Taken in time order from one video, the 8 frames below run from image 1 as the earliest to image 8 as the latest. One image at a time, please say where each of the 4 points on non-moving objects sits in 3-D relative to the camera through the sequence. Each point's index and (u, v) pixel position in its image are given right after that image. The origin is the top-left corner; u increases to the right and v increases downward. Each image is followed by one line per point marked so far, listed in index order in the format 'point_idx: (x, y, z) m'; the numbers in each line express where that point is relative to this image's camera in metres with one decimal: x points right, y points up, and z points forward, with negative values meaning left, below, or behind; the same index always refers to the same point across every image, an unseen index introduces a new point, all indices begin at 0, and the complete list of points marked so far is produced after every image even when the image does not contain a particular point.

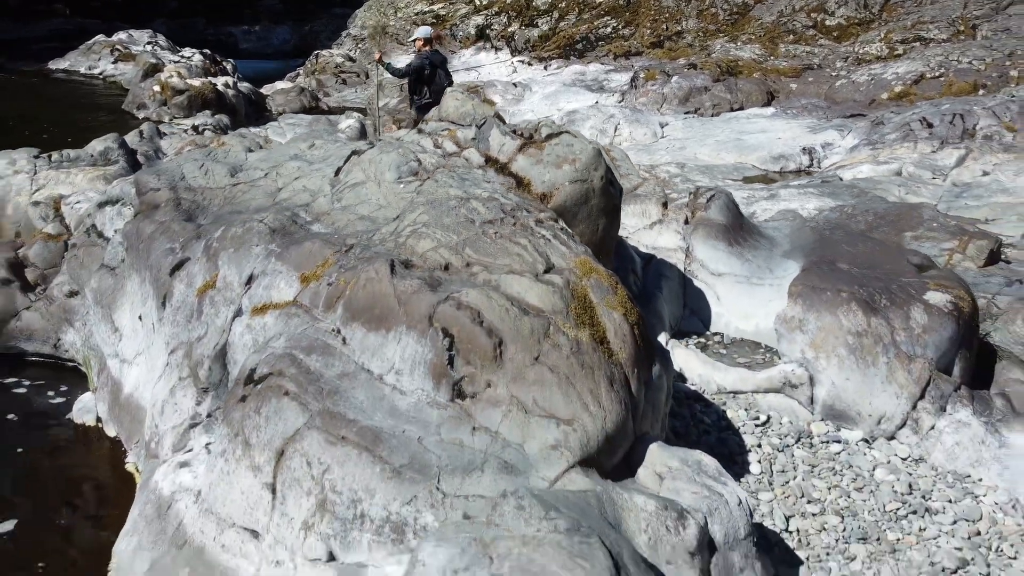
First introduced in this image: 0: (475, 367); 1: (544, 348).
0: (-0.1, -0.3, +4.7) m
1: (+0.1, -0.2, +4.7) m
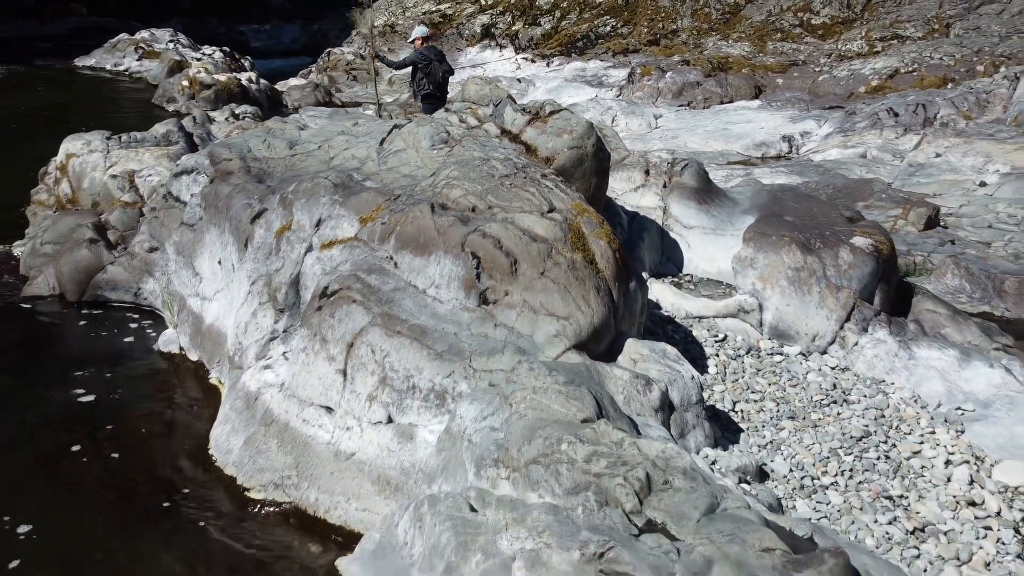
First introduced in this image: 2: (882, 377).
0: (-0.1, 0.0, +6.2) m
1: (+0.2, +0.1, +6.2) m
2: (+2.2, -0.5, +7.2) m
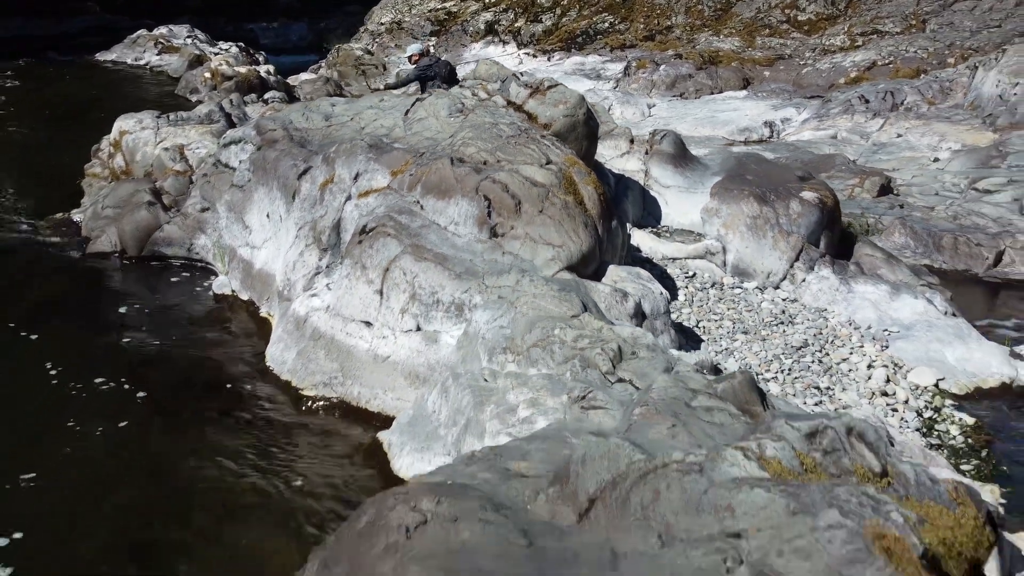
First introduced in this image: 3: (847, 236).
0: (-0.1, +0.5, +7.7) m
1: (+0.2, +0.5, +7.7) m
2: (+2.3, -0.1, +8.7) m
3: (+2.9, +0.5, +10.4) m
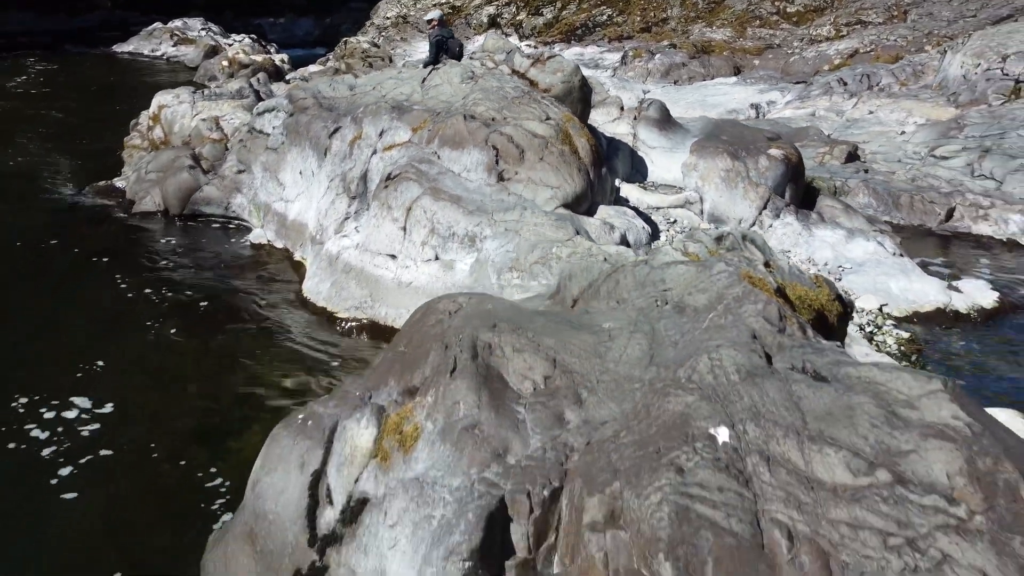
0: (0.0, +0.9, +9.0) m
1: (+0.3, +1.0, +9.0) m
2: (+2.3, +0.3, +10.0) m
3: (+2.9, +1.0, +11.8) m
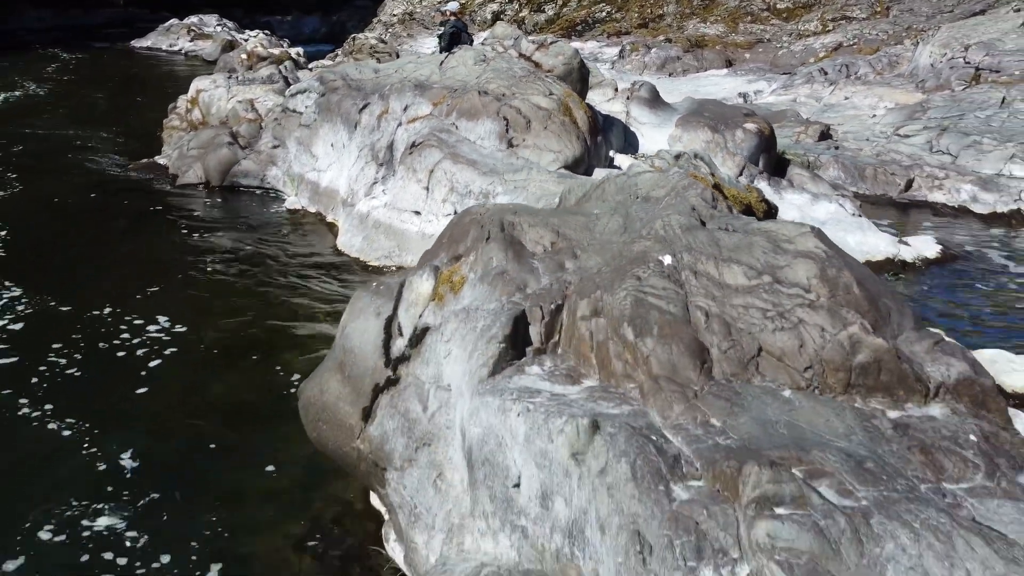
0: (0.0, +1.4, +10.5) m
1: (+0.3, +1.4, +10.5) m
2: (+2.4, +0.8, +11.5) m
3: (+3.0, +1.4, +13.2) m
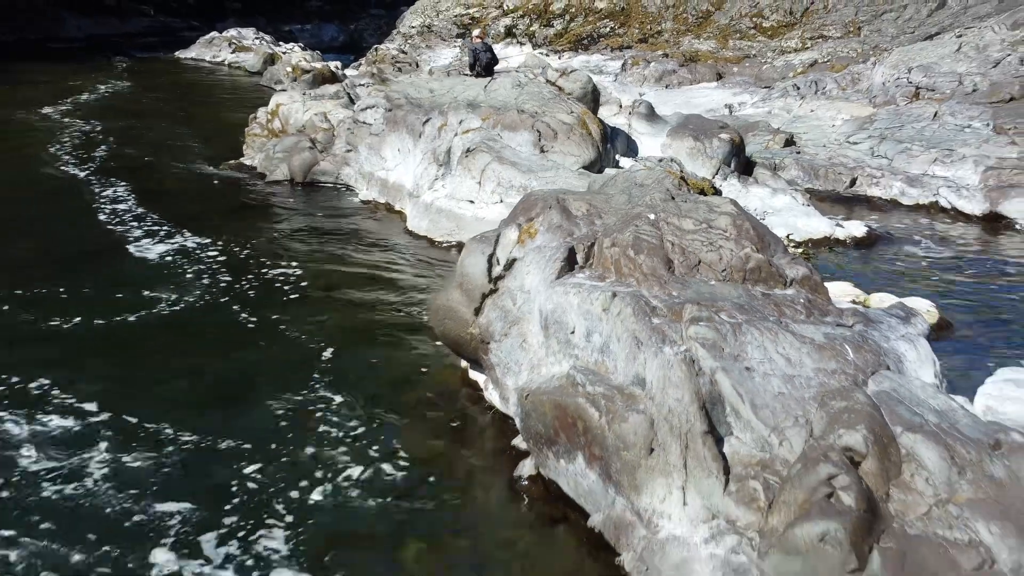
0: (+0.4, +1.7, +14.0) m
1: (+0.7, +1.8, +14.0) m
2: (+2.7, +1.1, +15.0) m
3: (+3.3, +1.7, +16.7) m
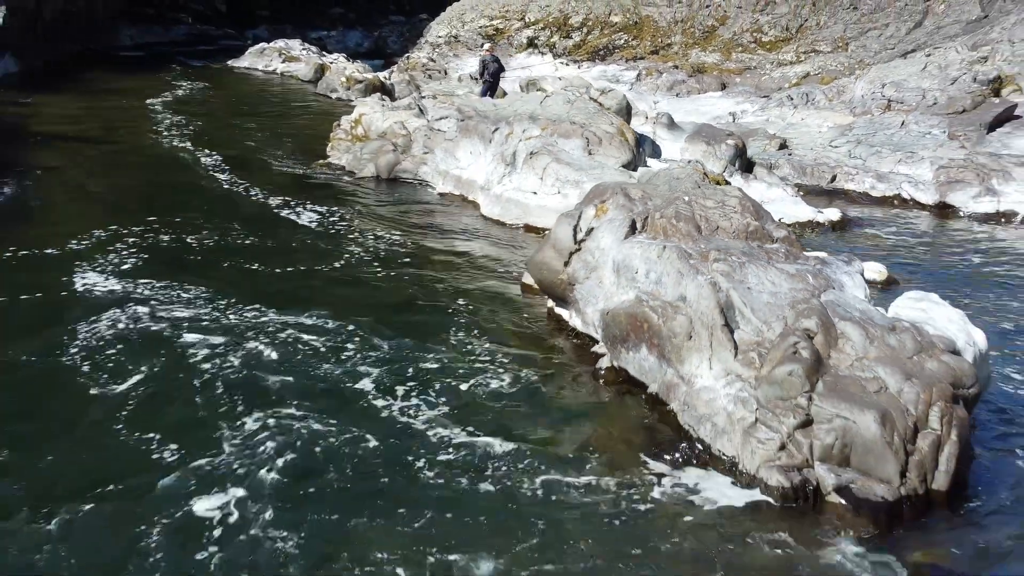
0: (+1.2, +2.1, +18.1) m
1: (+1.5, +2.2, +18.1) m
2: (+3.5, +1.5, +19.1) m
3: (+4.2, +2.2, +20.8) m
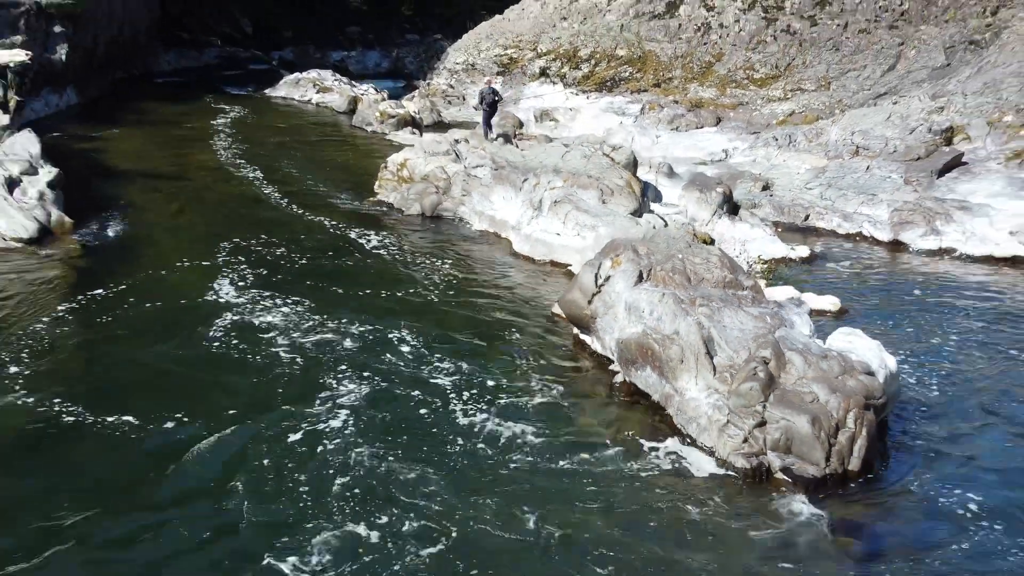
0: (+1.7, +1.7, +22.1) m
1: (+2.0, +1.8, +22.1) m
2: (+4.1, +1.1, +23.1) m
3: (+4.7, +1.7, +24.9) m
